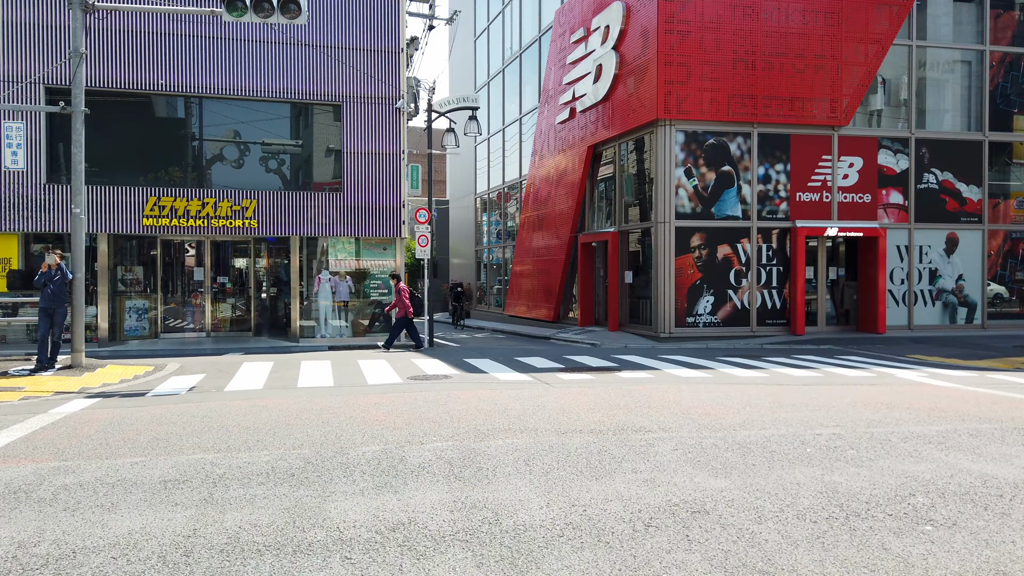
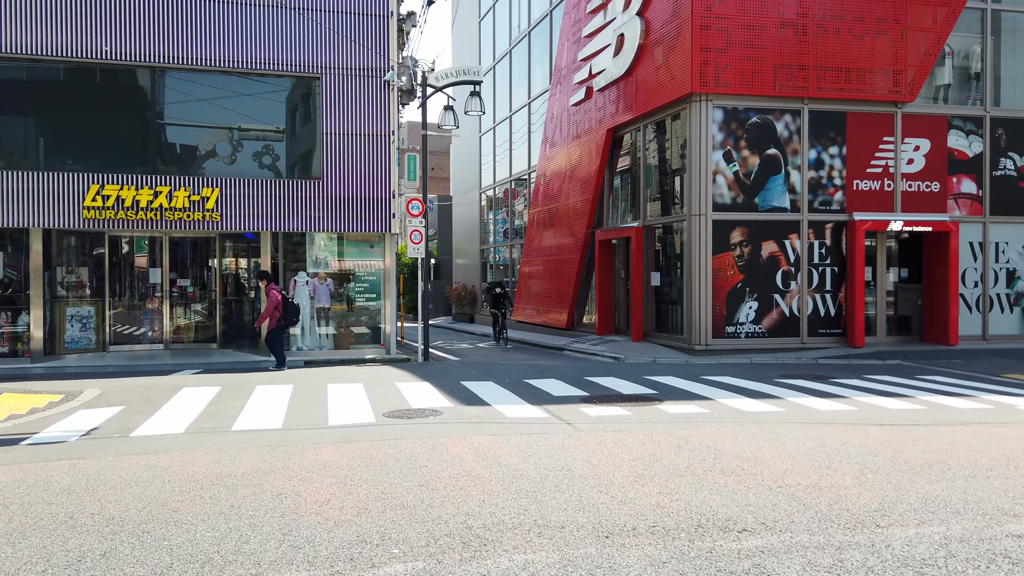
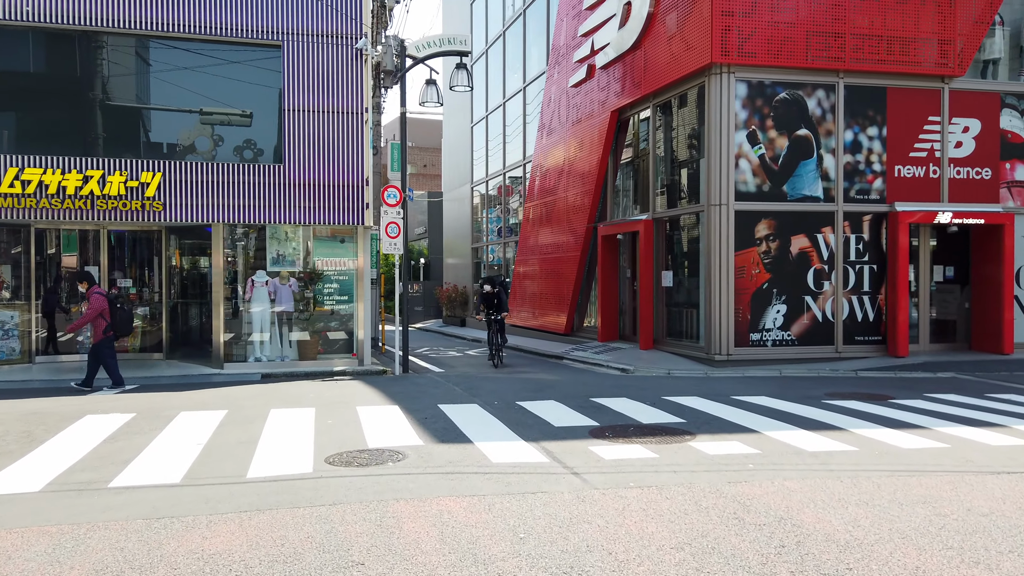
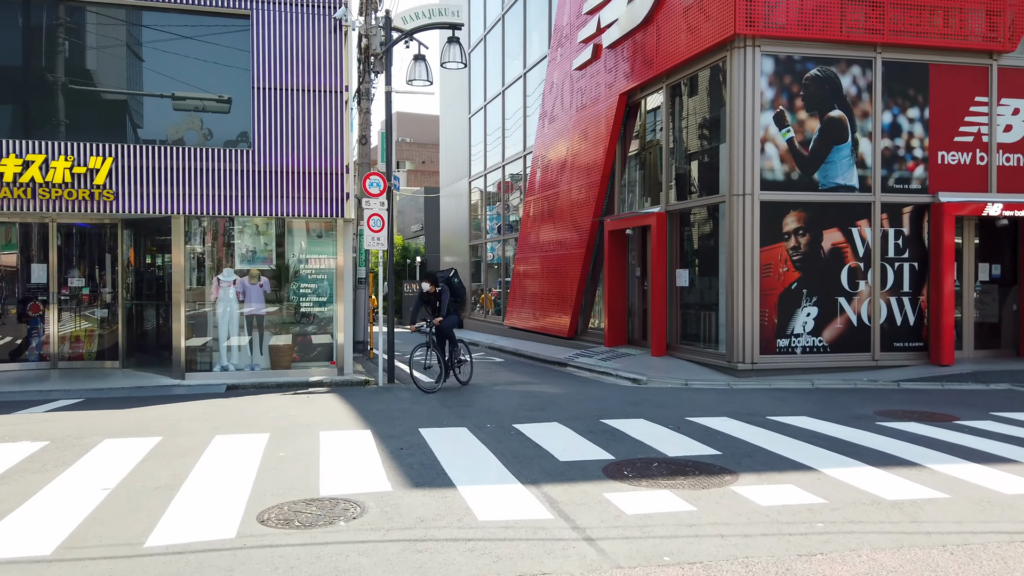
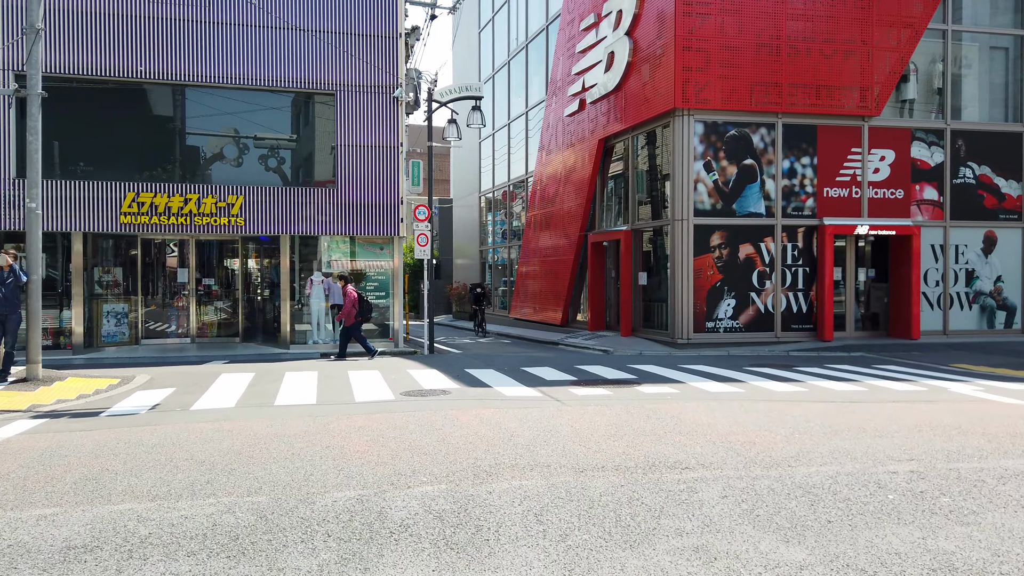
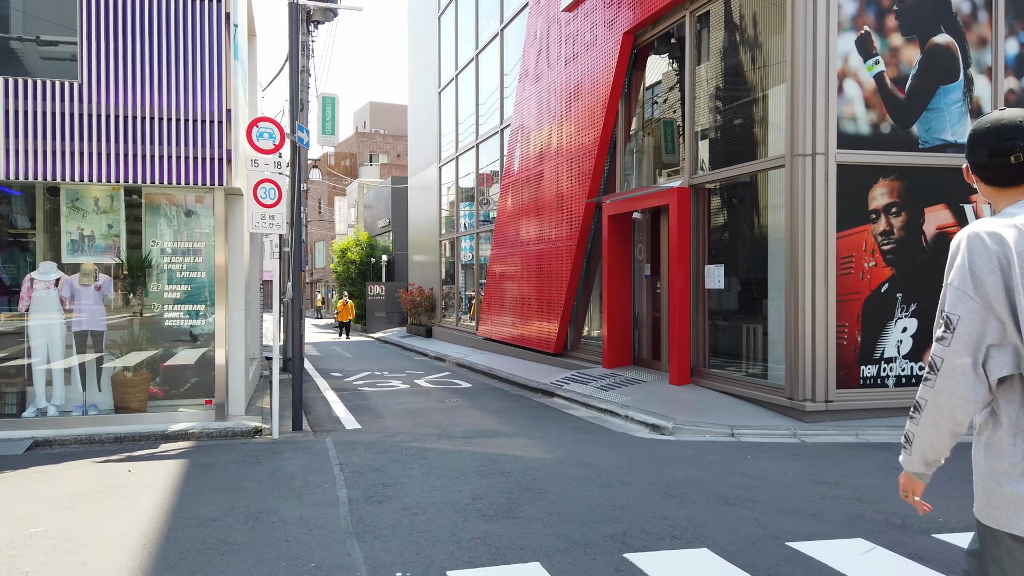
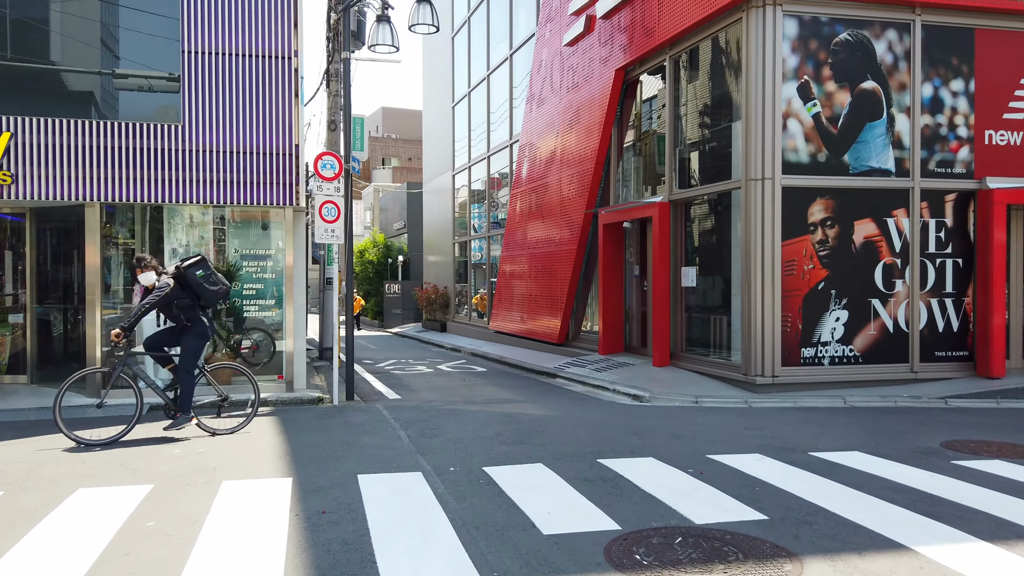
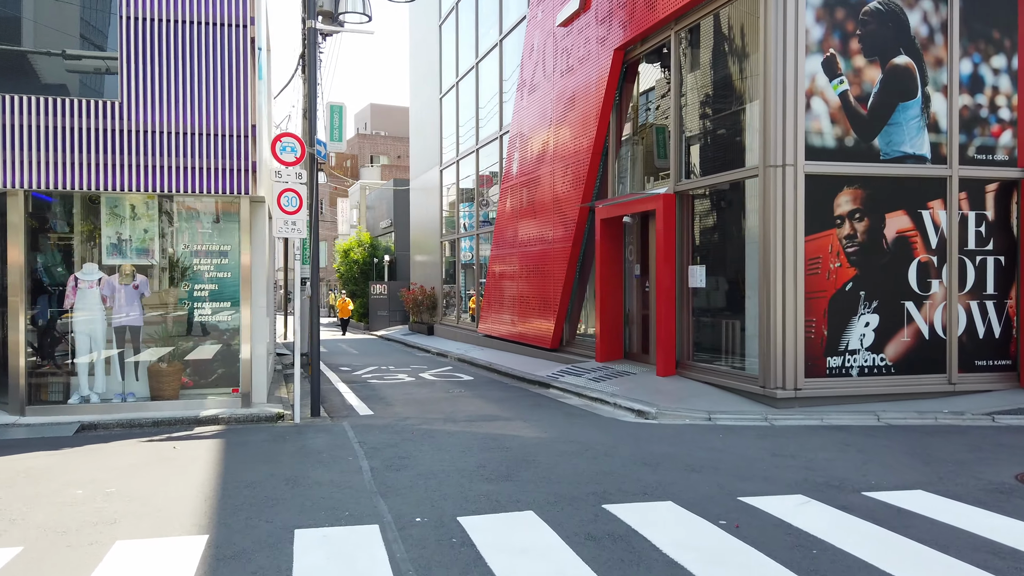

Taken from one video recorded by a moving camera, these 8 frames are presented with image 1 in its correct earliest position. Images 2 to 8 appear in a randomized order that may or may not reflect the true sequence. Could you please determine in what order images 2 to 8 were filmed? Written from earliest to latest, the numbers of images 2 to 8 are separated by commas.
5, 2, 3, 4, 7, 8, 6
